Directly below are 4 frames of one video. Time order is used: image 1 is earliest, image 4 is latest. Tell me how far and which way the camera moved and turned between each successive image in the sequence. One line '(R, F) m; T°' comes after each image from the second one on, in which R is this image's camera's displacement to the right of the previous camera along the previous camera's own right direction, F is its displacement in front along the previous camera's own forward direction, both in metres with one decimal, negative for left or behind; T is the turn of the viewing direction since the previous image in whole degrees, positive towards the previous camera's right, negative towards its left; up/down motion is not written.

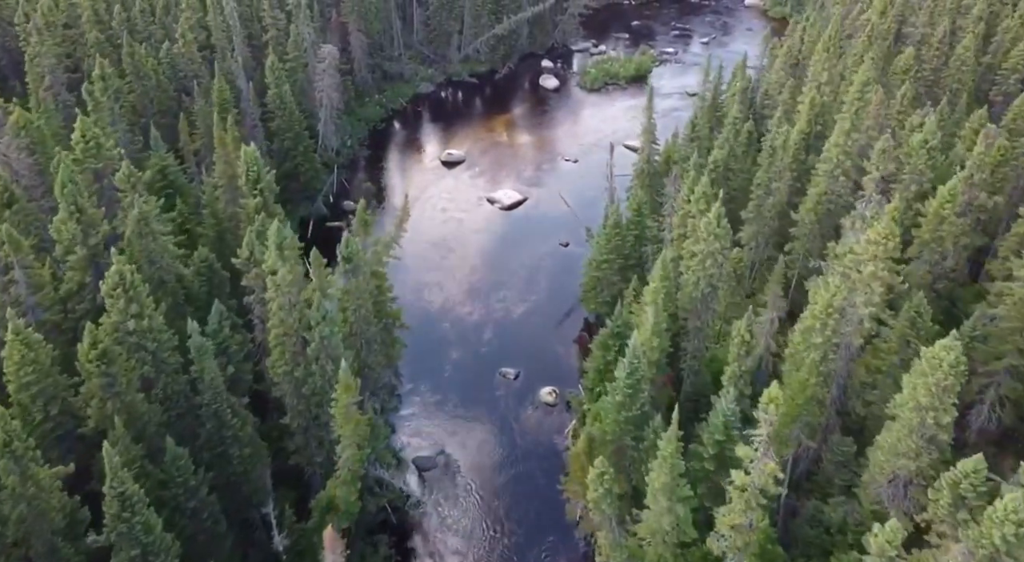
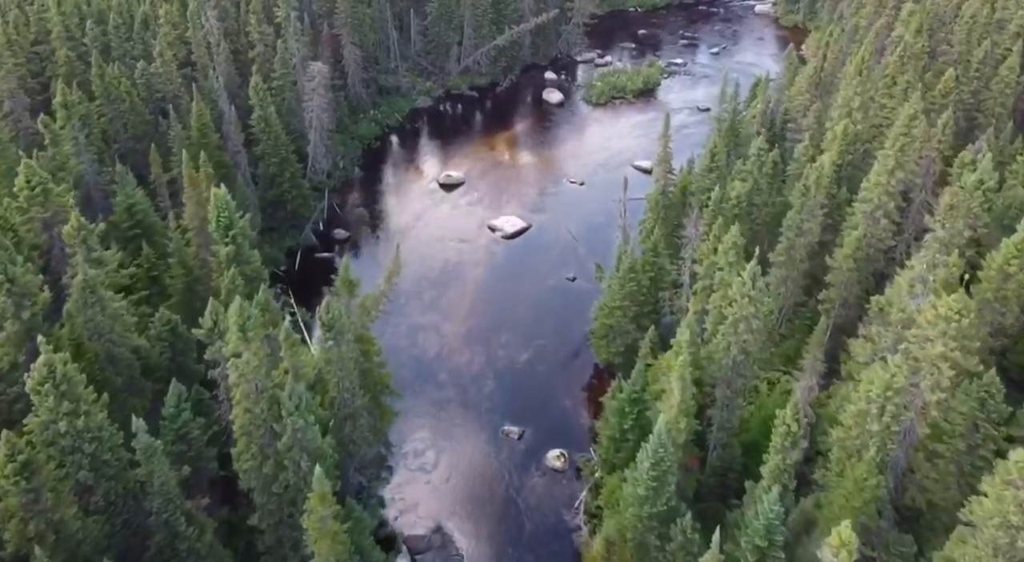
(-0.2, +4.3) m; 0°
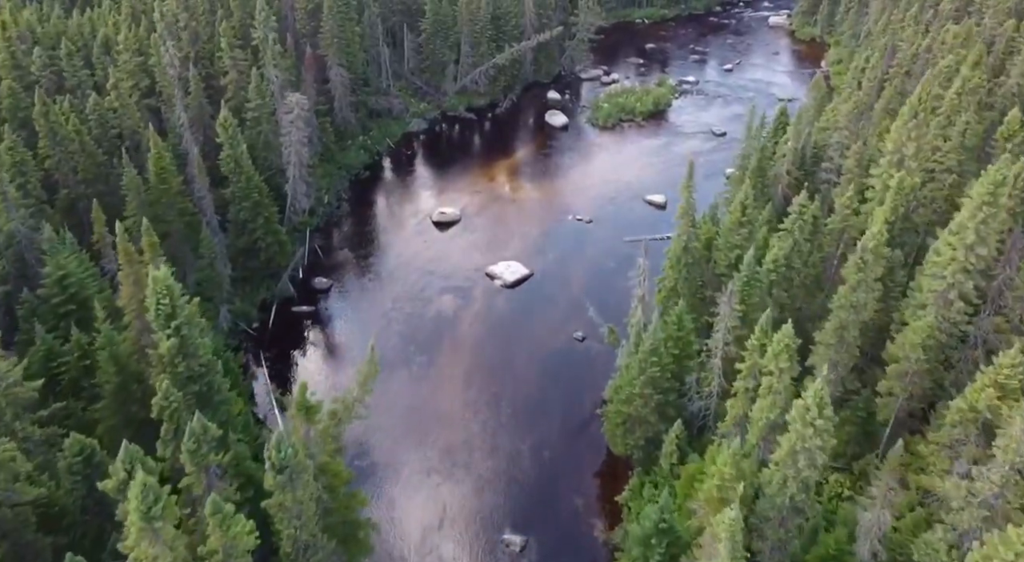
(0.0, +6.1) m; 0°
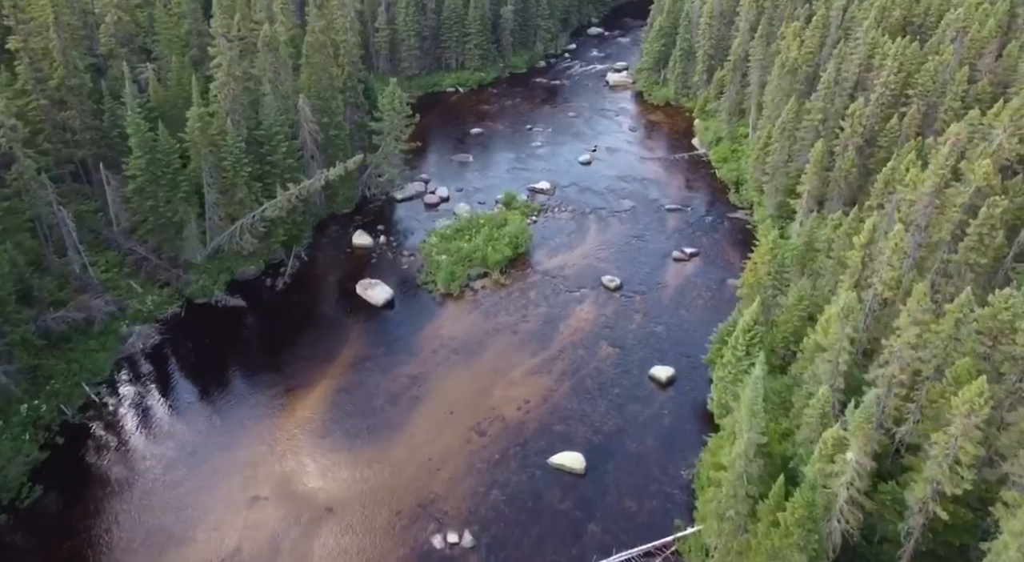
(+0.6, +28.1) m; +14°
